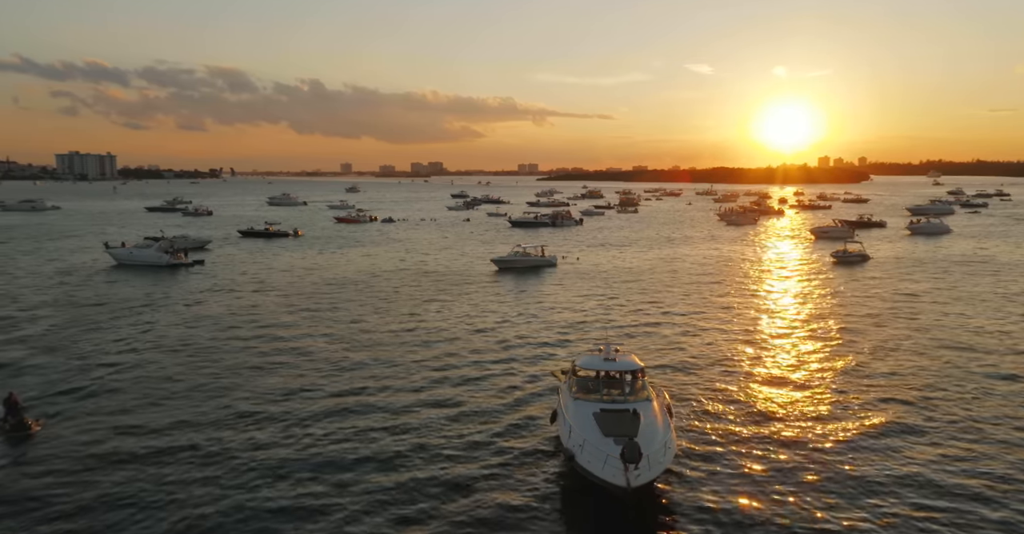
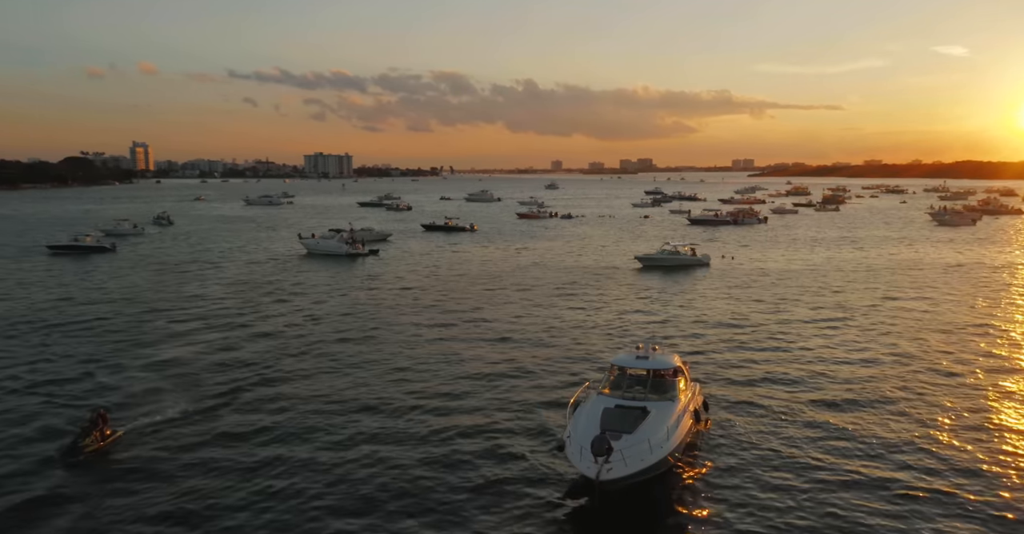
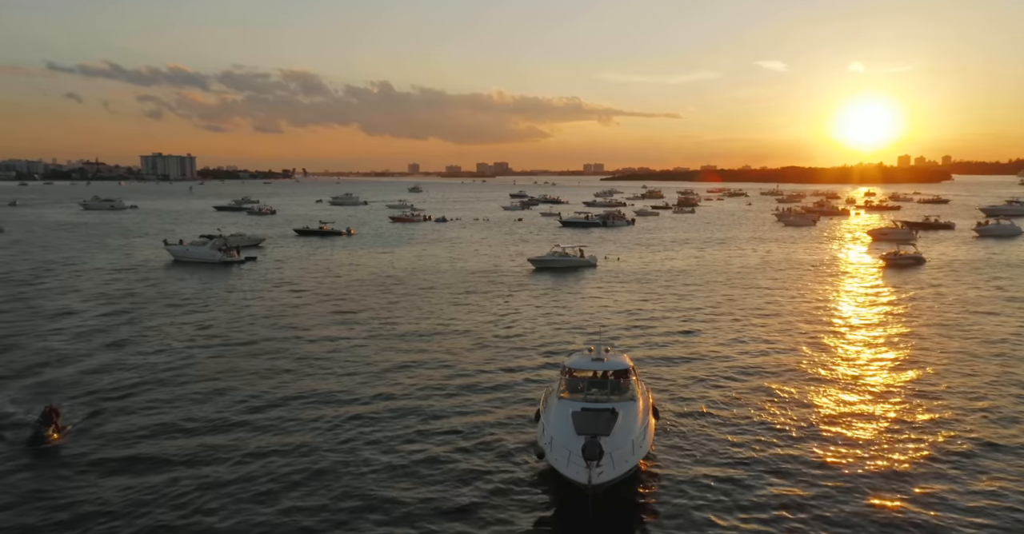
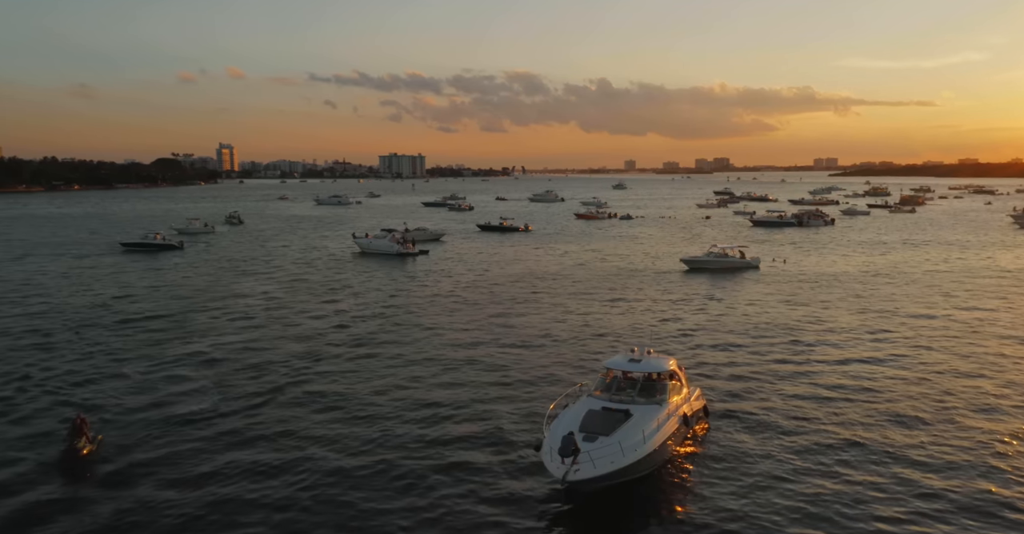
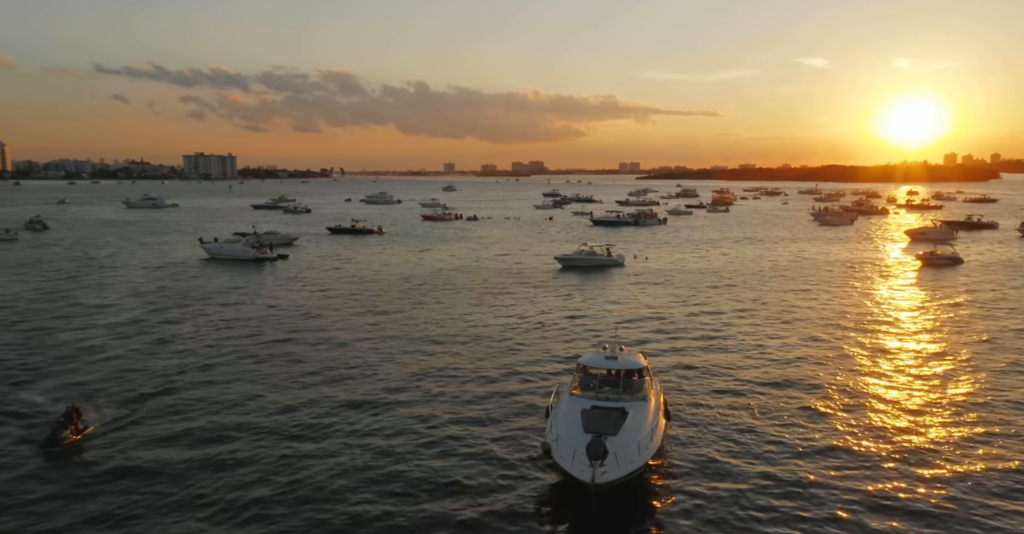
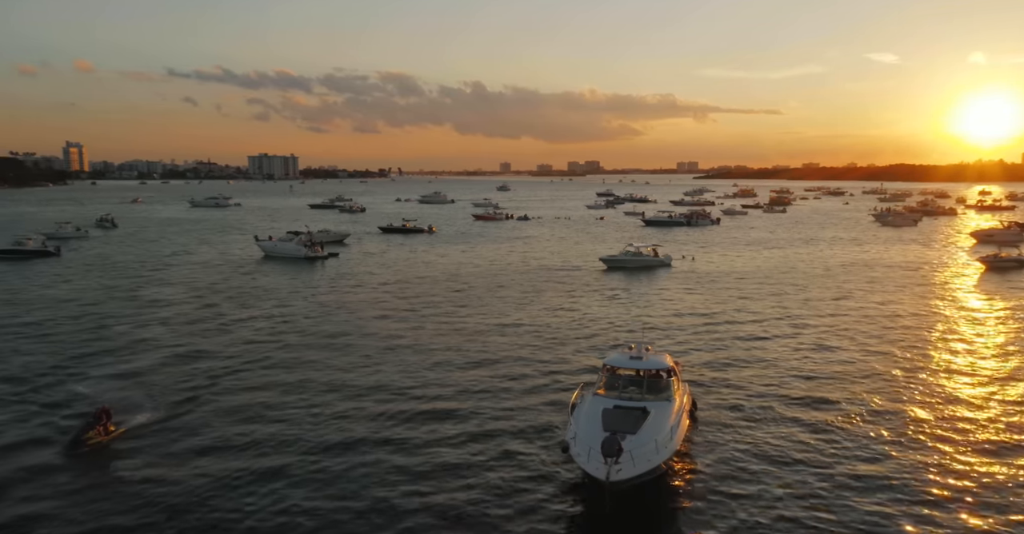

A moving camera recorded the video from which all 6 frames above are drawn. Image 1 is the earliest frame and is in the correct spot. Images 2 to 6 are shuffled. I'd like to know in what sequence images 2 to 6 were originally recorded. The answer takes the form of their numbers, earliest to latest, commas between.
3, 5, 6, 2, 4
